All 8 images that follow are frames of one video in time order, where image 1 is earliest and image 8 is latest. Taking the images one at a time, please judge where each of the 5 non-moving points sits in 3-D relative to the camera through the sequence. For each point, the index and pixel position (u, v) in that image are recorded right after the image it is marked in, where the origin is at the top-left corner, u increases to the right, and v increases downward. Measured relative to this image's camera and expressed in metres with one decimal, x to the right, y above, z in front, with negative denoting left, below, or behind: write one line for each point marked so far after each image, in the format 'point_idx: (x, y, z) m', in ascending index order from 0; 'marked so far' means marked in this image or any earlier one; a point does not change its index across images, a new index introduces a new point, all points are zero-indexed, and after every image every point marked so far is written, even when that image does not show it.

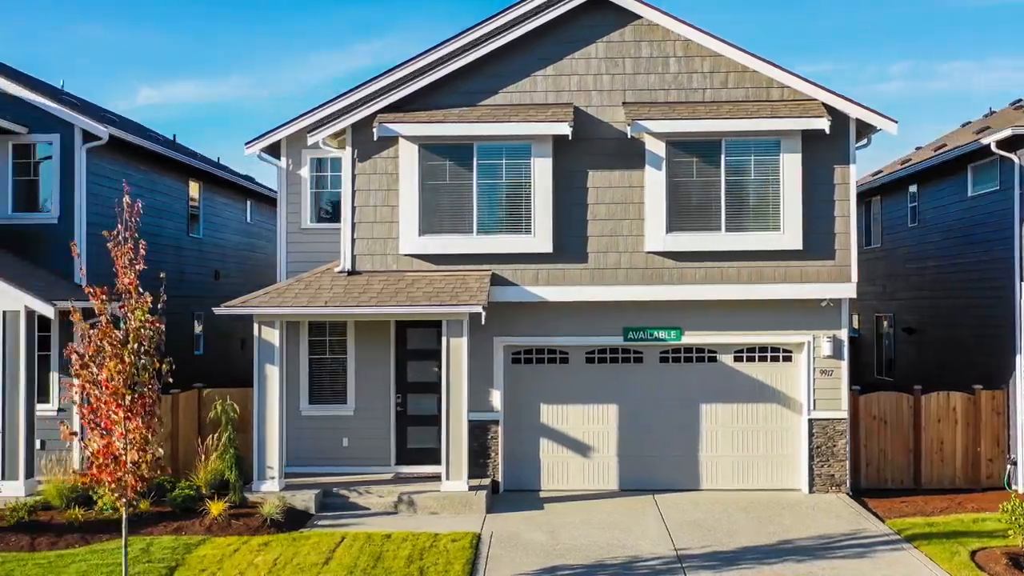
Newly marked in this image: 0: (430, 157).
0: (-1.0, +1.6, +12.3) m
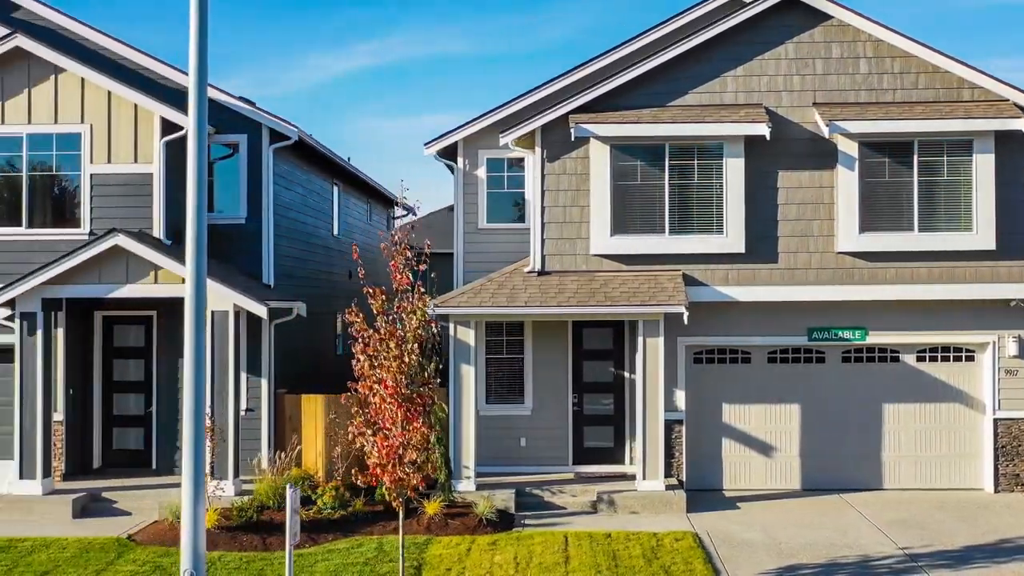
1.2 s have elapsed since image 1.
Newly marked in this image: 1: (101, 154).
0: (+1.3, +1.6, +12.3) m
1: (-4.7, +1.6, +11.8) m
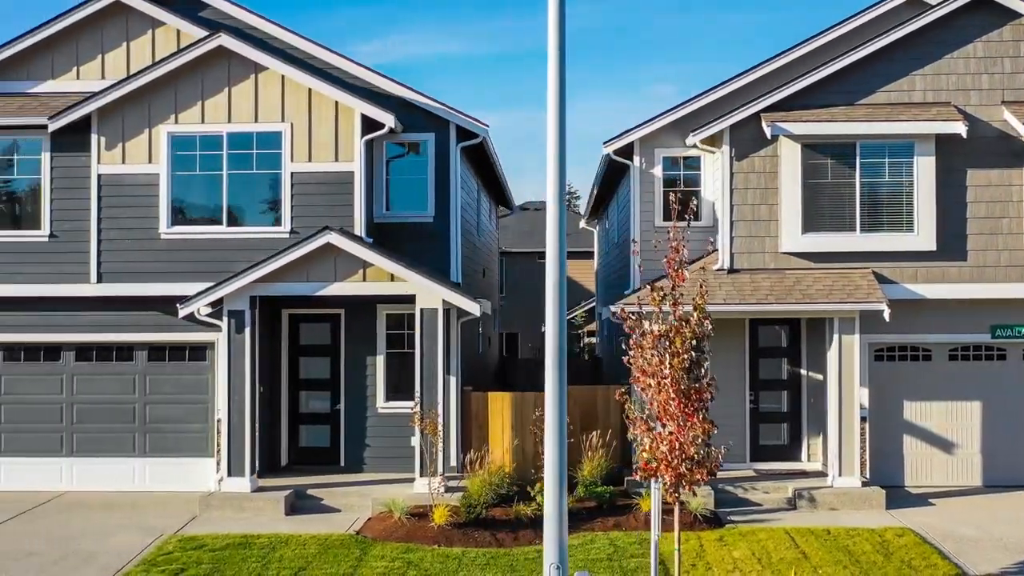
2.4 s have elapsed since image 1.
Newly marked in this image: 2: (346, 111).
0: (+3.6, +1.6, +12.4) m
1: (-2.4, +1.6, +11.9) m
2: (-1.9, +2.1, +11.9) m
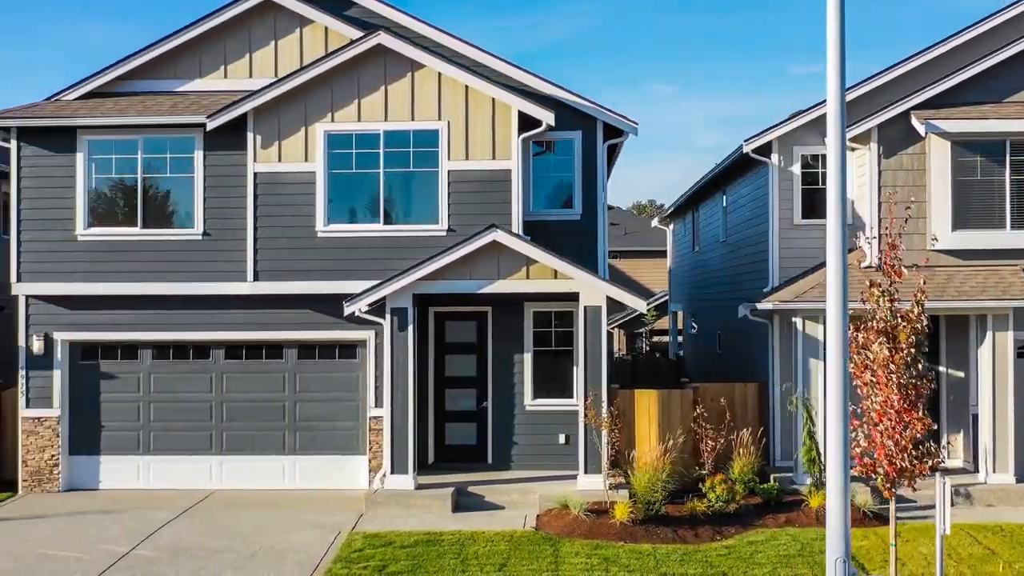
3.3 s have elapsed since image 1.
0: (+5.4, +1.6, +12.4) m
1: (-0.6, +1.6, +11.9) m
2: (-0.1, +2.1, +11.9) m
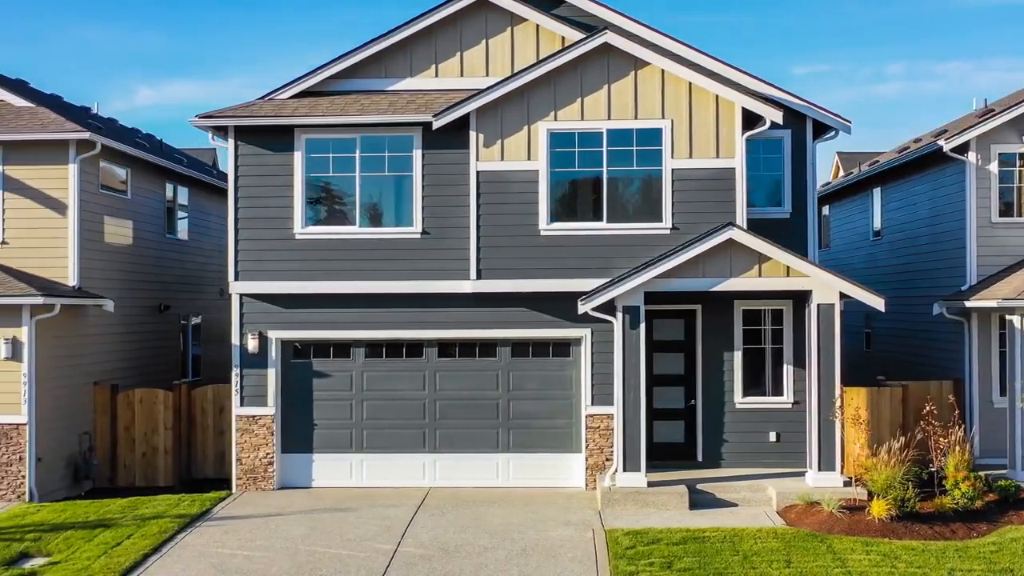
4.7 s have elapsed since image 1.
0: (+8.0, +1.6, +12.4) m
1: (+2.0, +1.6, +11.9) m
2: (+2.5, +2.1, +11.9) m
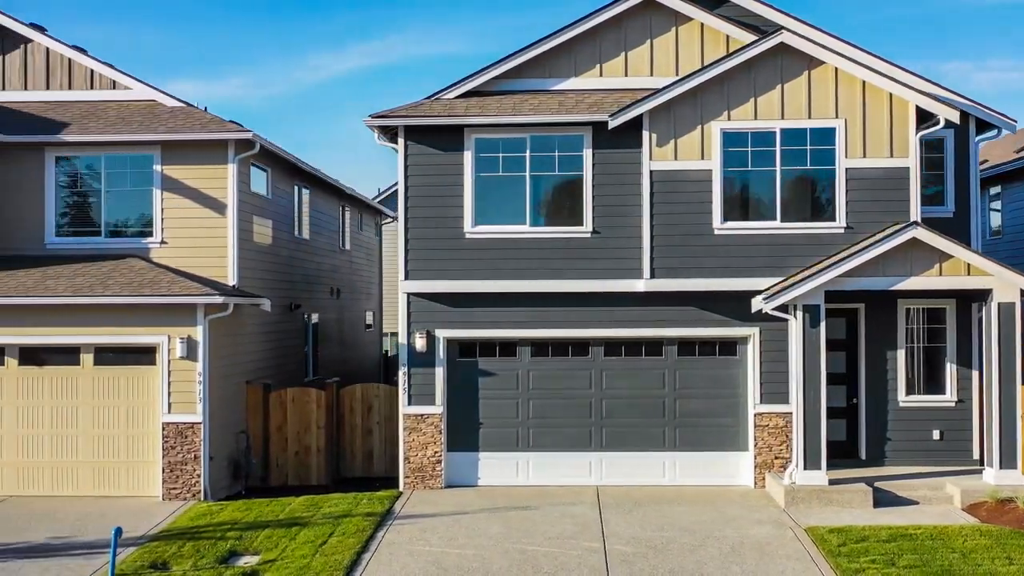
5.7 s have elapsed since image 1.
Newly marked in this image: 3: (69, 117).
0: (+10.1, +1.7, +12.5) m
1: (+4.0, +1.6, +12.0) m
2: (+4.5, +2.1, +12.0) m
3: (-5.8, +2.2, +13.5) m
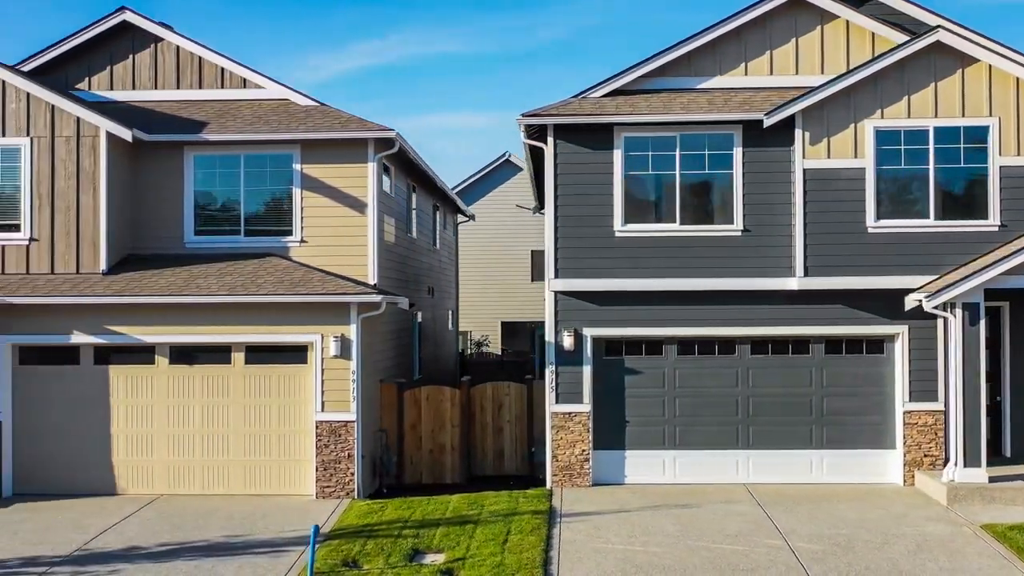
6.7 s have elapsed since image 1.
0: (+11.9, +1.7, +12.5) m
1: (+5.8, +1.7, +12.0) m
2: (+6.3, +2.2, +12.0) m
3: (-4.0, +2.3, +13.6) m
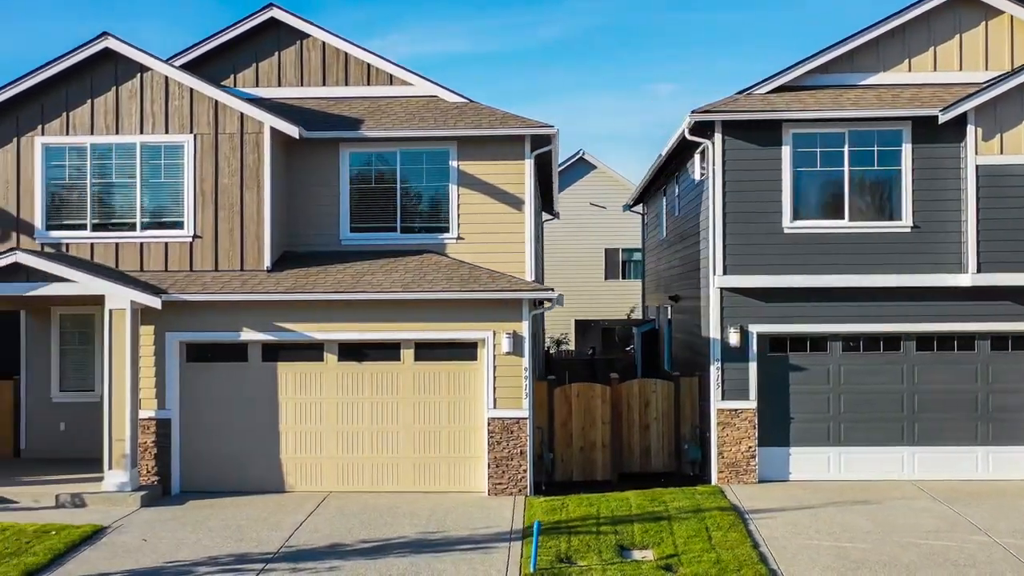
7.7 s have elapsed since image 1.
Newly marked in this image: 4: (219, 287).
0: (+13.9, +1.7, +12.5) m
1: (+7.8, +1.7, +12.0) m
2: (+8.3, +2.2, +12.0) m
3: (-2.0, +2.3, +13.5) m
4: (-3.5, 0.0, +12.1) m
